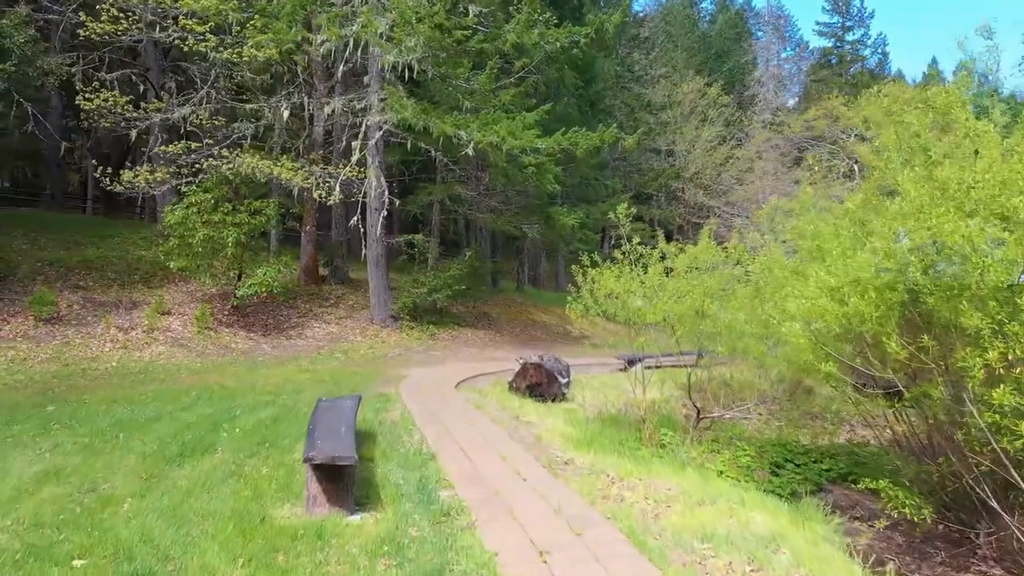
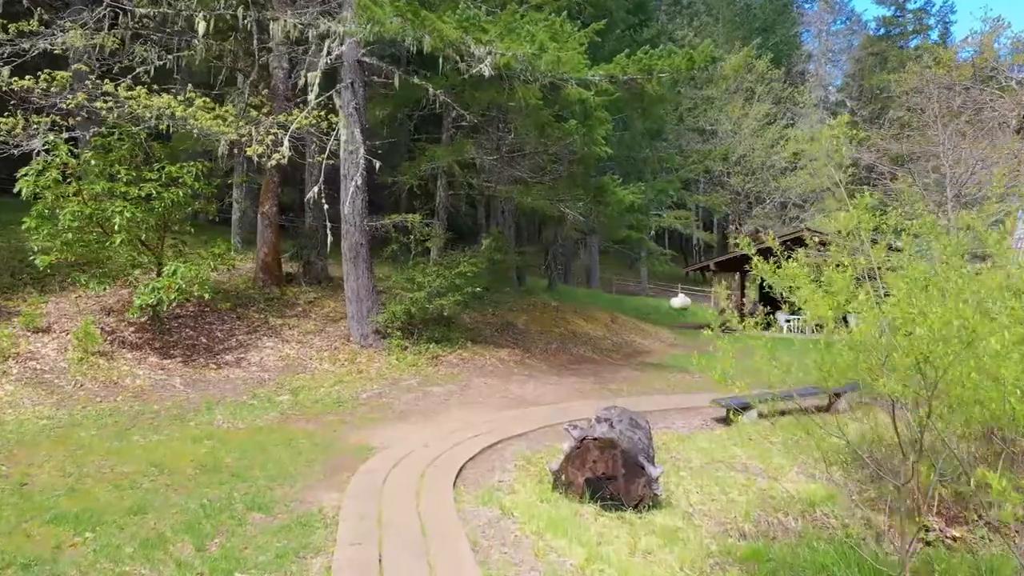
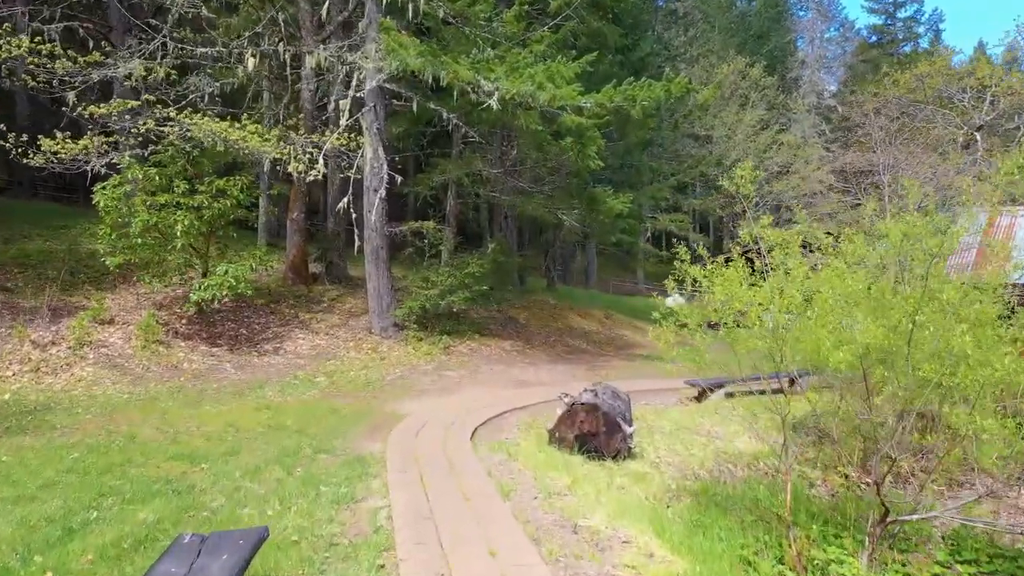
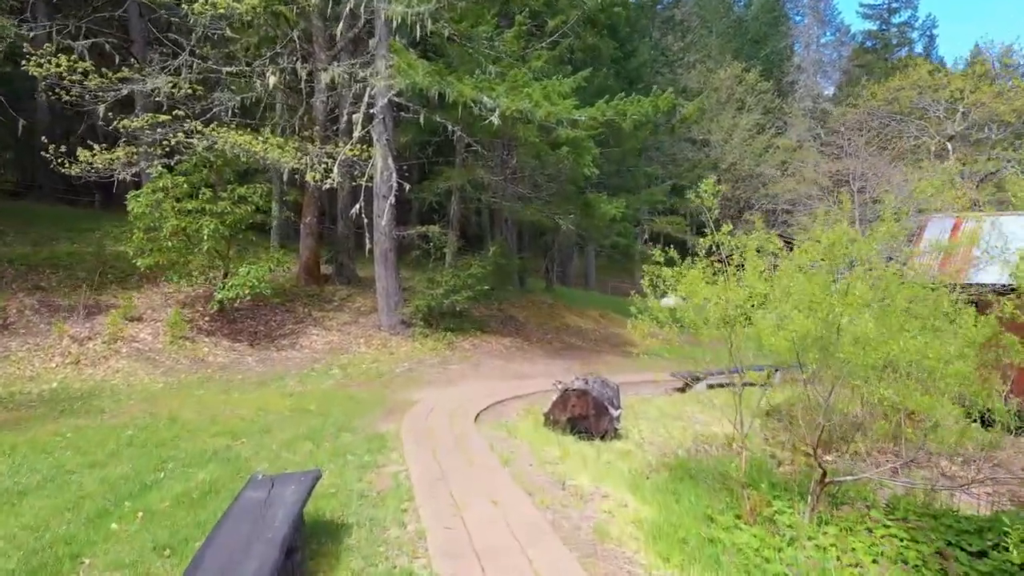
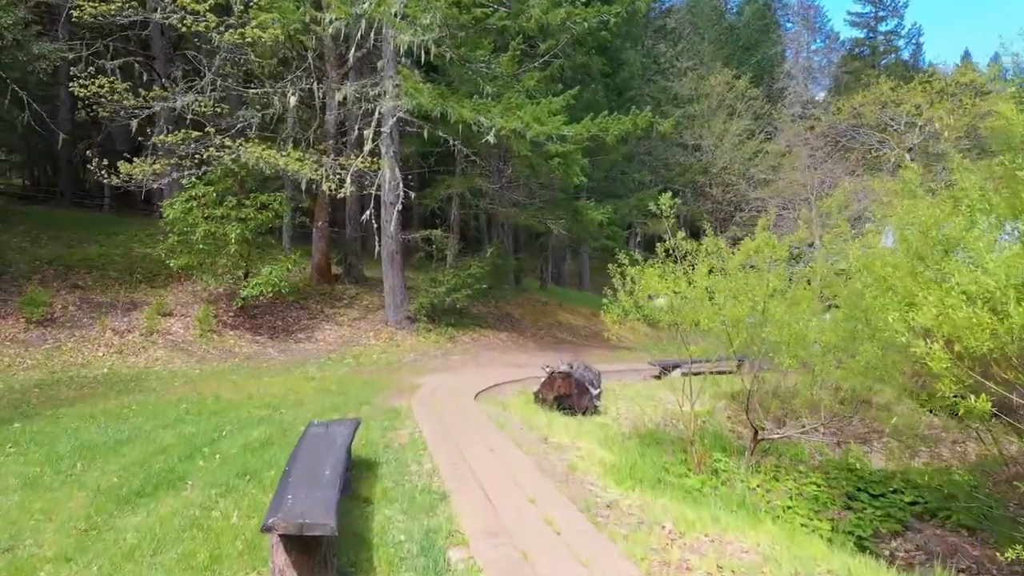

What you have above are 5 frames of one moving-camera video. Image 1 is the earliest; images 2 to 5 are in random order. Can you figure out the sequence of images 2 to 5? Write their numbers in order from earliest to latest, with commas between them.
5, 4, 3, 2
